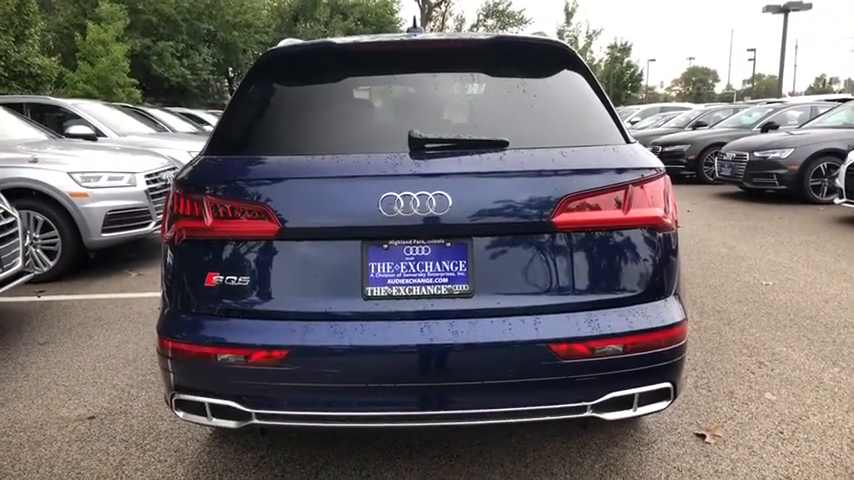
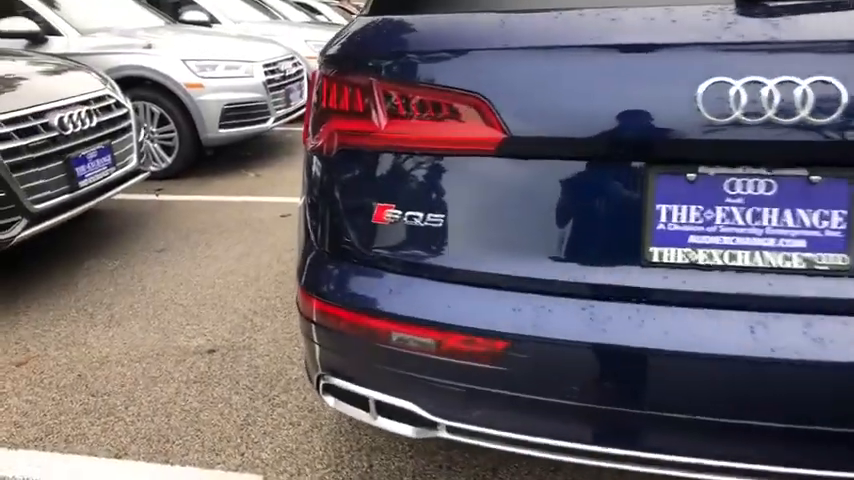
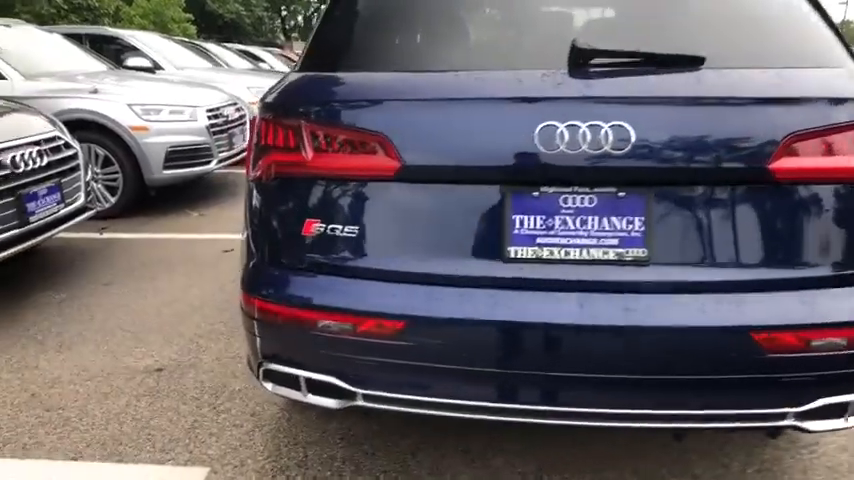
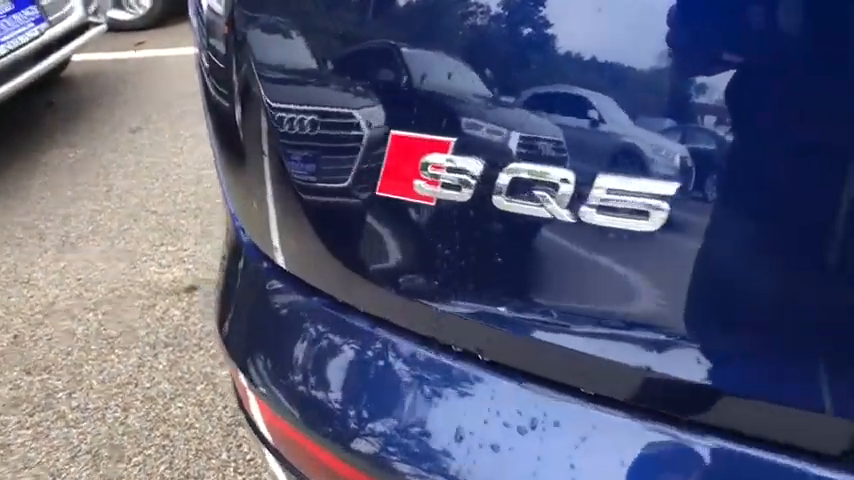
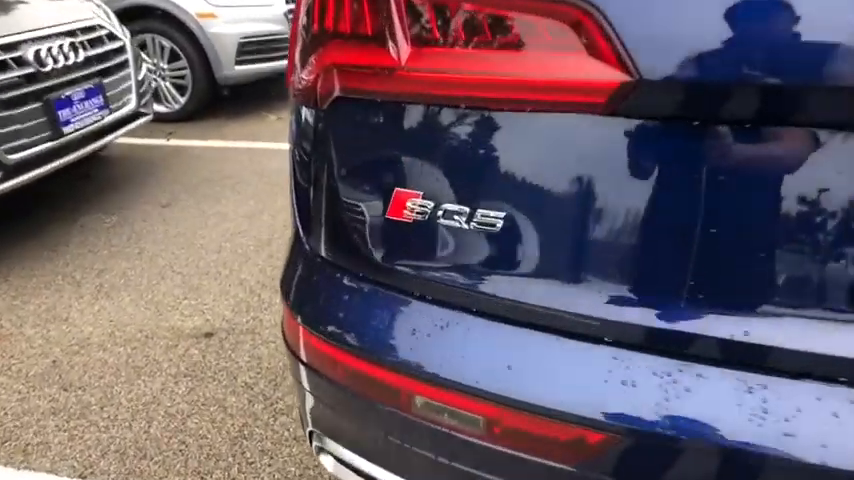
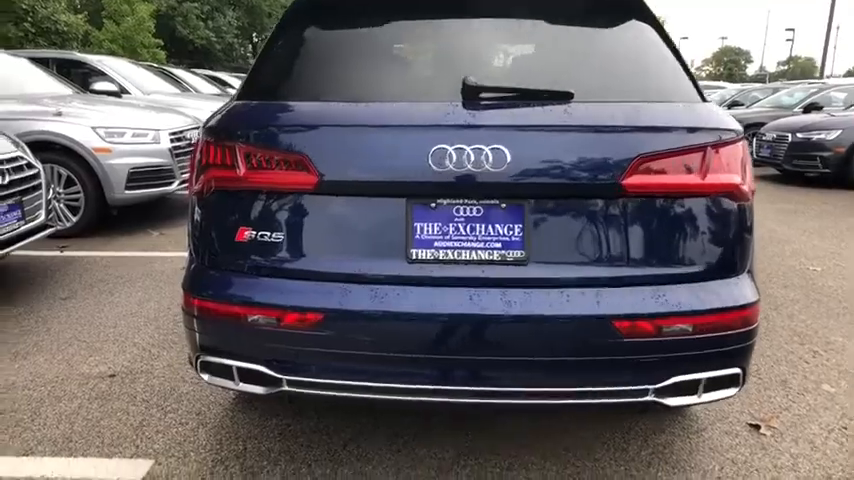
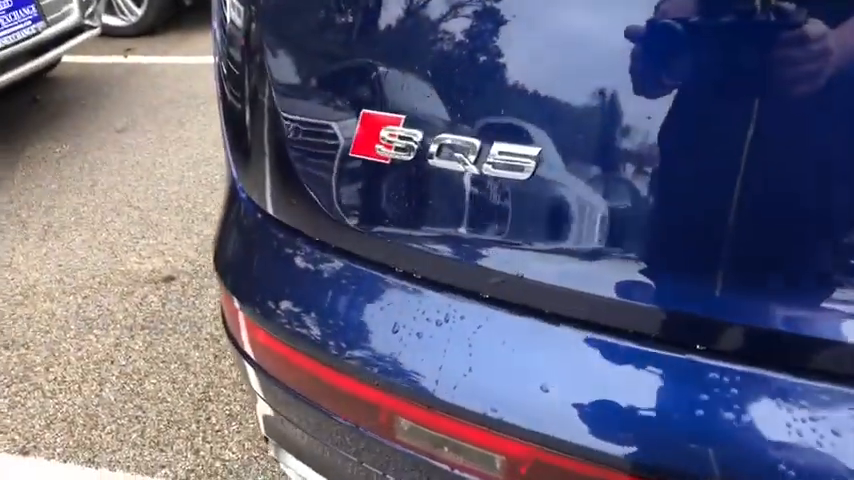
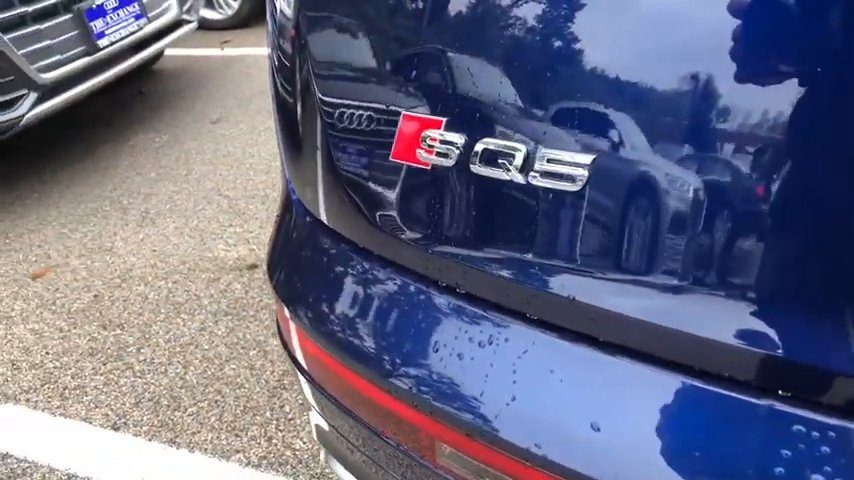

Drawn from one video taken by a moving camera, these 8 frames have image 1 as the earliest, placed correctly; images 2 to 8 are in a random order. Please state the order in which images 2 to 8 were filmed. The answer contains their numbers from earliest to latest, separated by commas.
6, 3, 2, 5, 7, 8, 4
